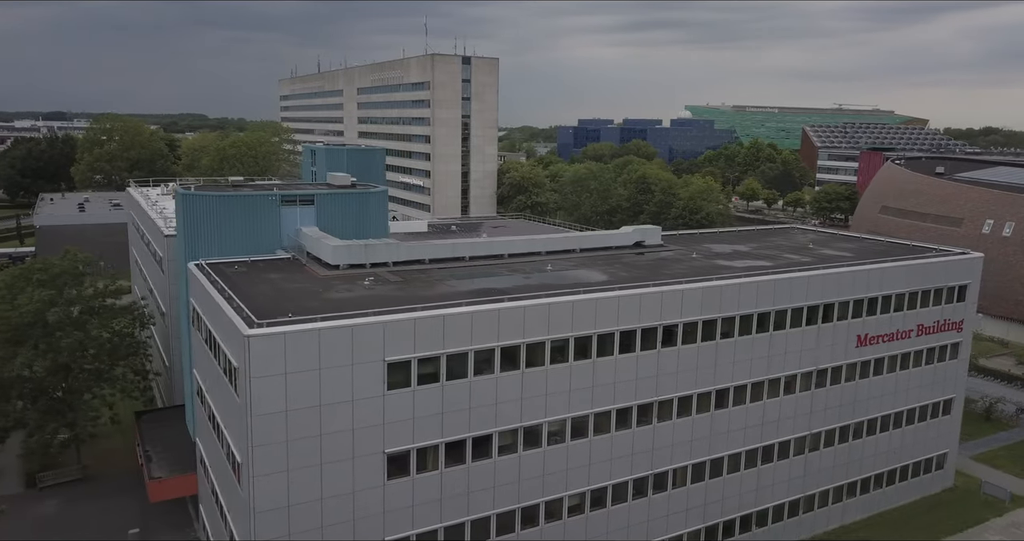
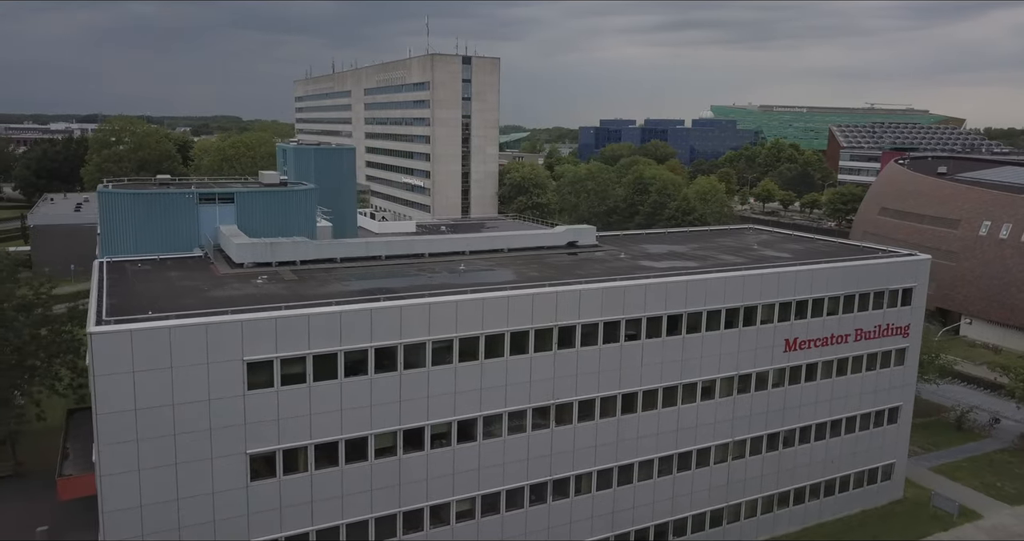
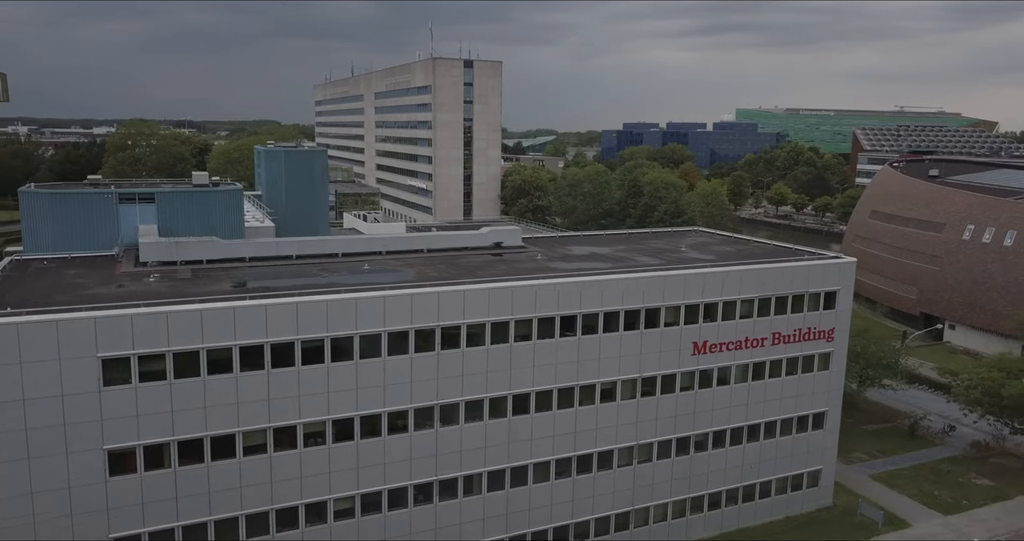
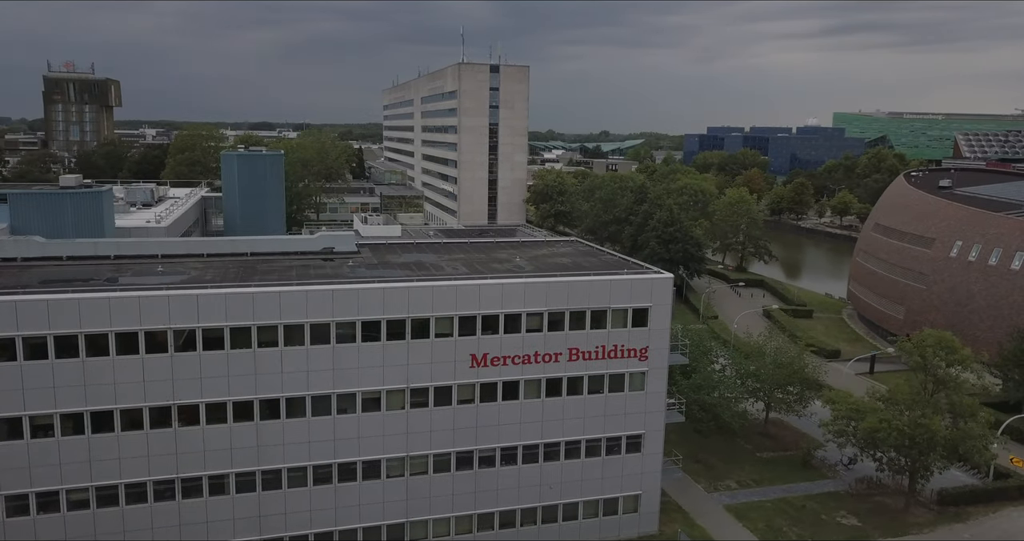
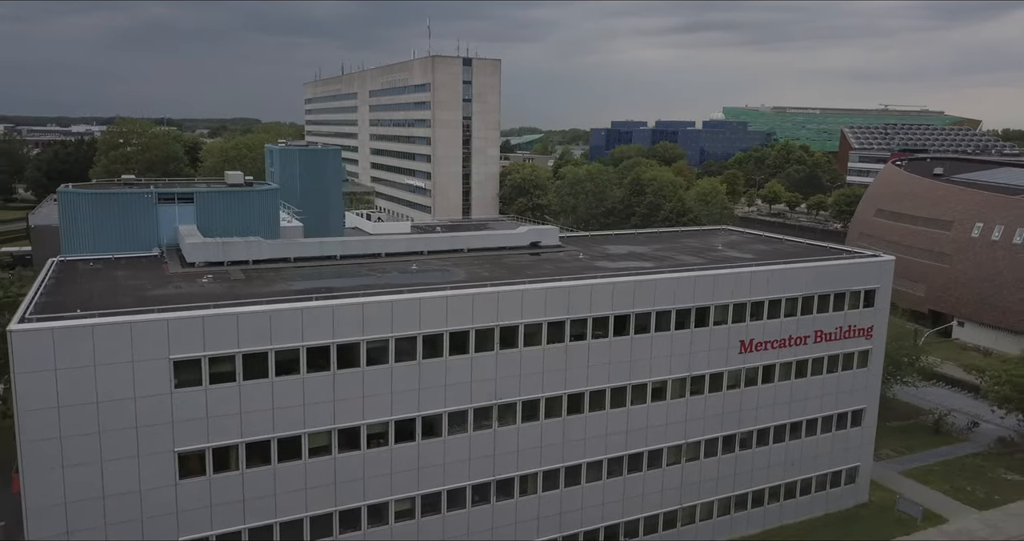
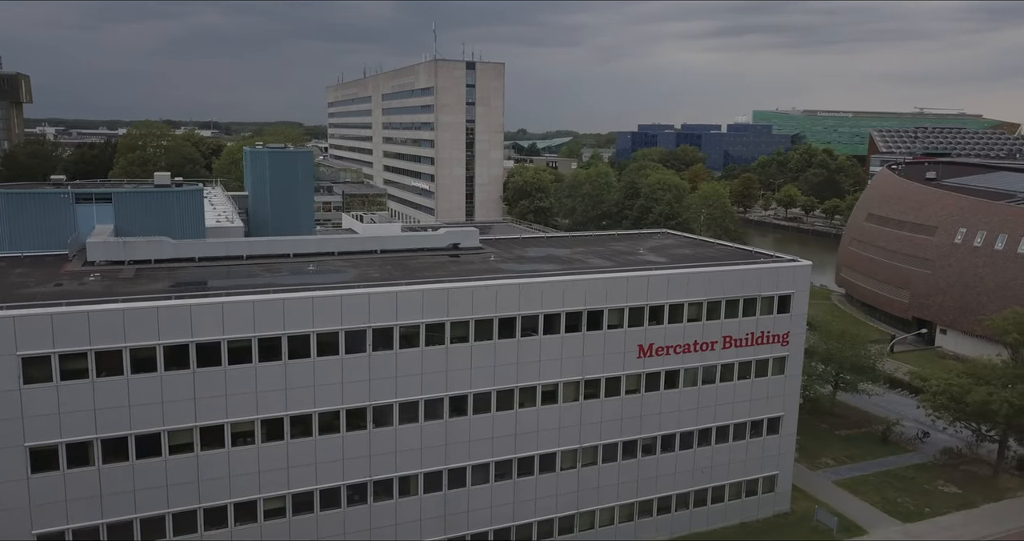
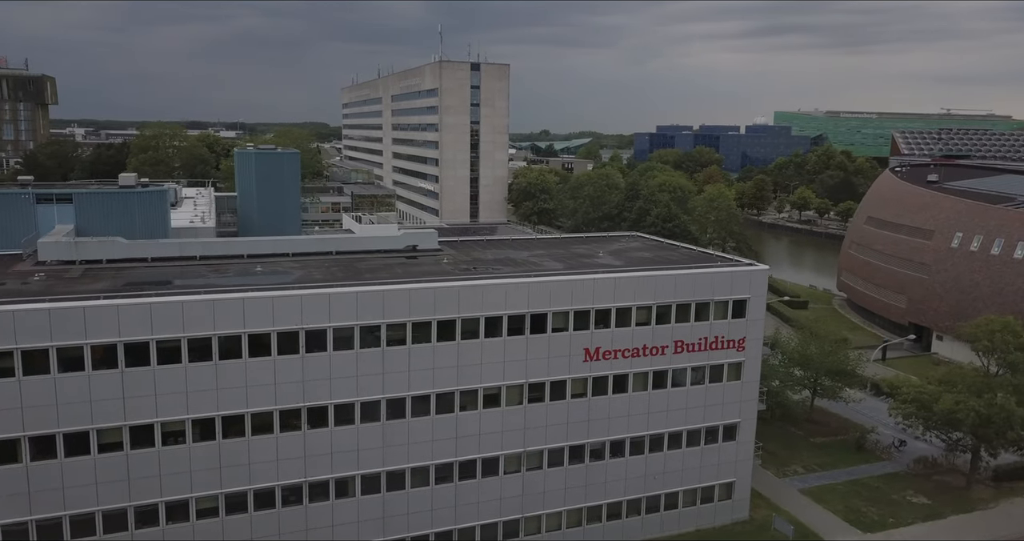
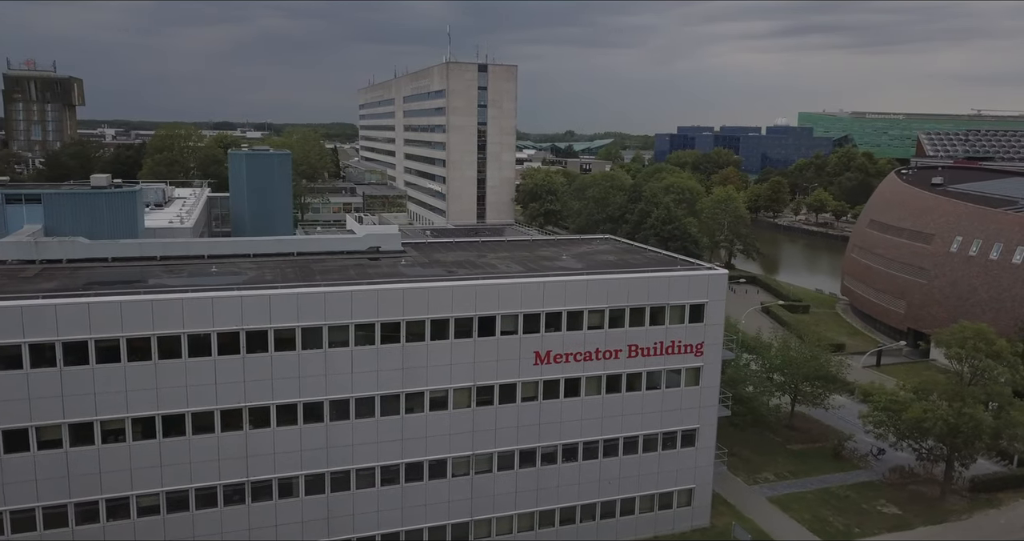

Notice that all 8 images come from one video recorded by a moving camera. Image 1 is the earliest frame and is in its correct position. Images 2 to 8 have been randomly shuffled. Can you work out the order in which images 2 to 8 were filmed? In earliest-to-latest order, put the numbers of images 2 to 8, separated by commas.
2, 5, 3, 6, 7, 8, 4
